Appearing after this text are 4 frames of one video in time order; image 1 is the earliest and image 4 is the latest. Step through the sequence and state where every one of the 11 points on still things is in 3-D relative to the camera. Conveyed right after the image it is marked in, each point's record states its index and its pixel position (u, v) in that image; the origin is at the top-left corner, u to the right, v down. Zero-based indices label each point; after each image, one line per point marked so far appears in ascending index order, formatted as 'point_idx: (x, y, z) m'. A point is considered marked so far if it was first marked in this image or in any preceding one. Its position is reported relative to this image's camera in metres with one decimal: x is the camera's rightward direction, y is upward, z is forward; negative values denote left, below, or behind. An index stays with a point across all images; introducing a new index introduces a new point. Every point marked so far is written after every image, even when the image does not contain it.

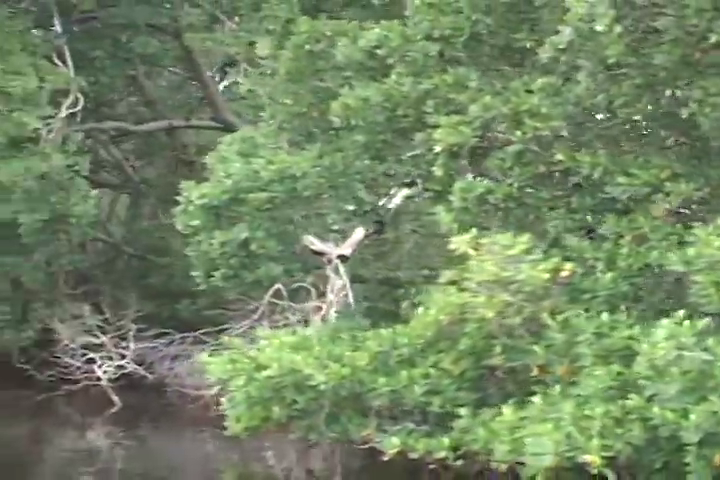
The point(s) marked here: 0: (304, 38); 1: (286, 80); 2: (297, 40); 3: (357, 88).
0: (-0.9, +3.2, +6.8) m
1: (-1.2, +2.5, +6.9) m
2: (-1.0, +3.1, +6.9) m
3: (-0.1, +2.2, +6.3) m
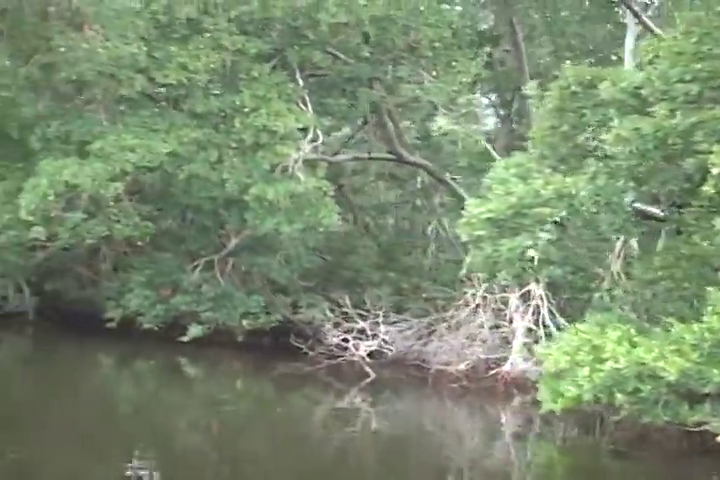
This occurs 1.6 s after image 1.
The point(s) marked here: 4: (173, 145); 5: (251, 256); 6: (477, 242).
0: (+3.9, +3.0, +8.2) m
1: (+3.6, +2.3, +8.2) m
2: (+3.8, +2.9, +8.3) m
3: (+4.6, +2.0, +7.5) m
4: (-5.0, +2.5, +11.4) m
5: (-3.1, -0.4, +13.2) m
6: (+2.1, -0.1, +7.6) m
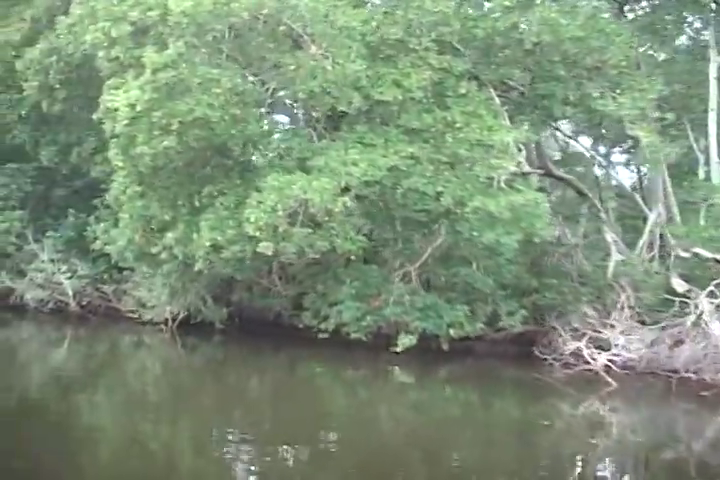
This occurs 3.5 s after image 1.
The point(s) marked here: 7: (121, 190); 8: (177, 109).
0: (+9.8, +2.8, +8.7) m
1: (+9.5, +2.2, +8.7) m
2: (+9.7, +2.8, +8.7) m
3: (+10.5, +1.9, +7.9) m
4: (+0.9, +2.2, +11.8) m
5: (+2.8, -0.8, +13.5) m
6: (+8.0, -0.2, +7.9) m
7: (-7.4, +1.5, +13.5) m
8: (-4.8, +3.4, +11.4) m
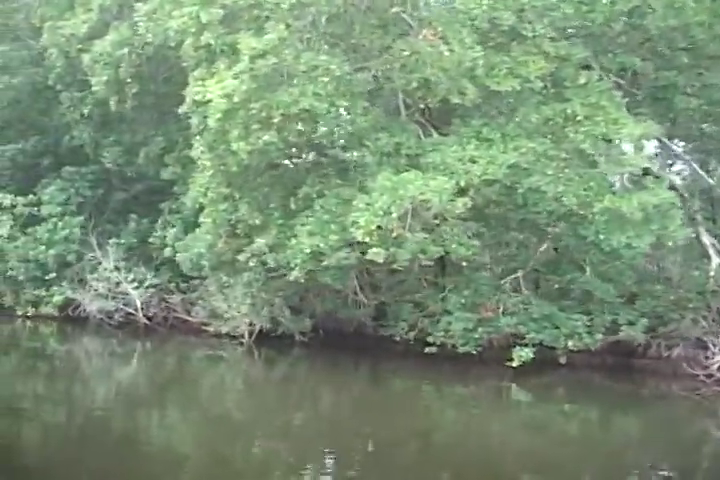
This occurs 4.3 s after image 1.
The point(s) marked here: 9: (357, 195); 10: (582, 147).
0: (+12.7, +2.8, +7.5) m
1: (+12.4, +2.2, +7.5) m
2: (+12.6, +2.8, +7.6) m
3: (+13.4, +1.9, +6.8) m
4: (+3.8, +2.0, +10.7) m
5: (+5.7, -0.9, +12.3) m
6: (+10.9, -0.2, +6.8) m
7: (-4.5, +1.4, +12.5) m
8: (-1.9, +3.2, +10.3) m
9: (-0.1, +1.1, +10.8) m
10: (+5.6, +2.3, +11.1) m
